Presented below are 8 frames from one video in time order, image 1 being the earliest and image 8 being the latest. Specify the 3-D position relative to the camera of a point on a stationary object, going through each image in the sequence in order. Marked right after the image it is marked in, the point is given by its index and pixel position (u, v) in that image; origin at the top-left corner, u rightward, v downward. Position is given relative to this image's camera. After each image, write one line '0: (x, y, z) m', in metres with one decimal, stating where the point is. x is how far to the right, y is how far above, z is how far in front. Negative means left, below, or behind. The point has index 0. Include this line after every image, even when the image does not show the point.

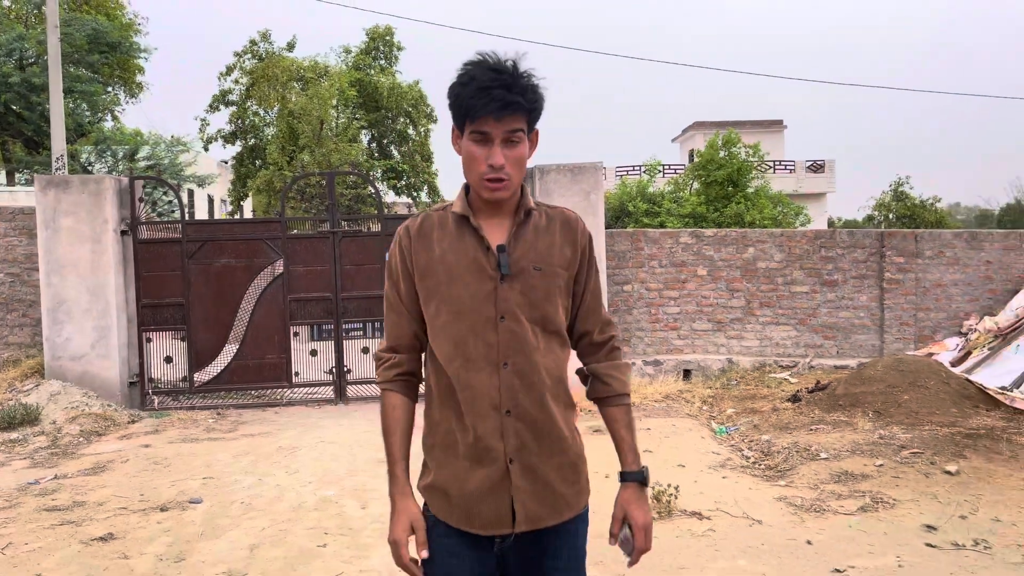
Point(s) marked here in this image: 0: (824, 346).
0: (+3.6, -0.7, +9.2) m
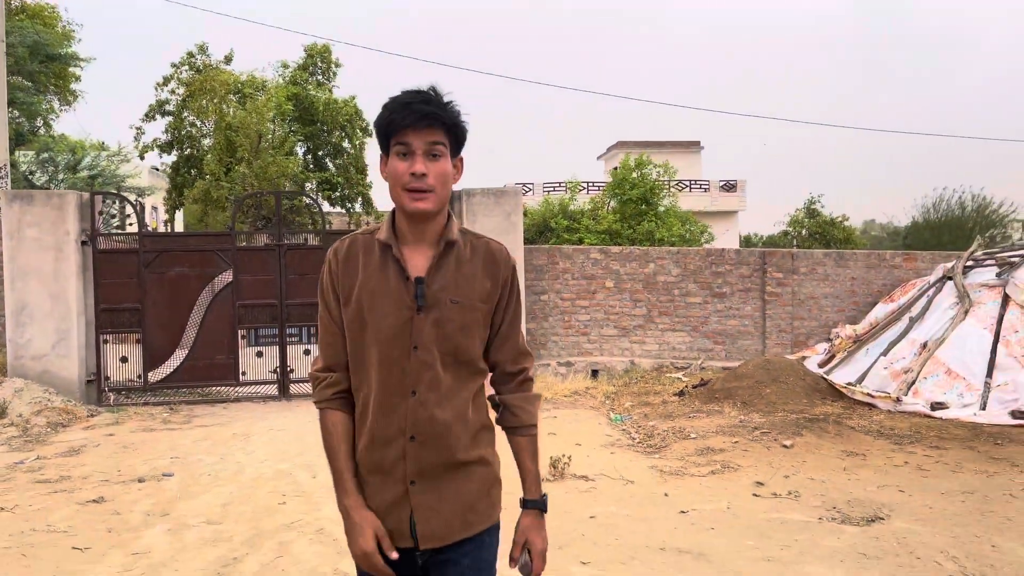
0: (+2.7, -0.8, +10.5) m
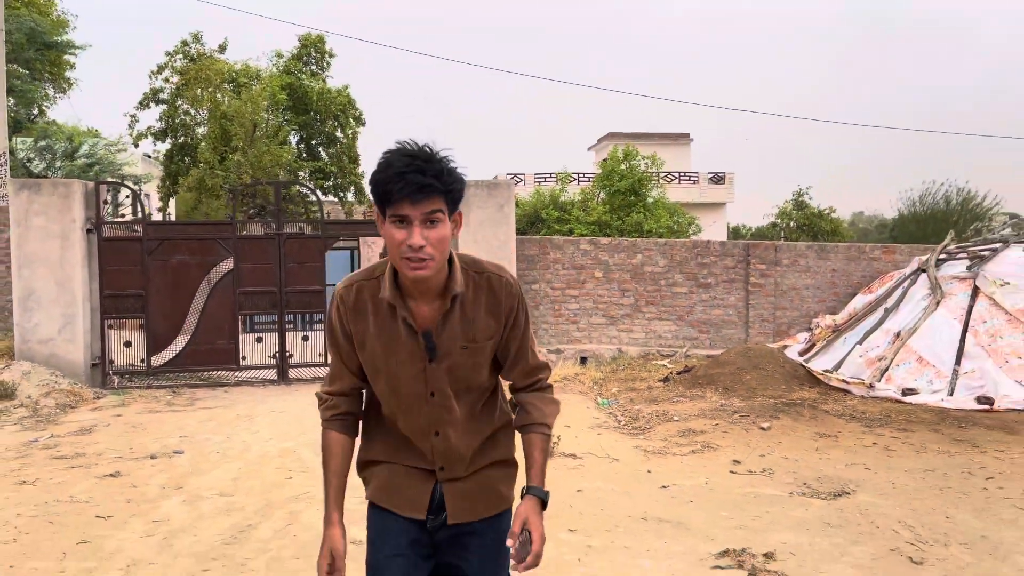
0: (+2.6, -0.7, +10.9) m
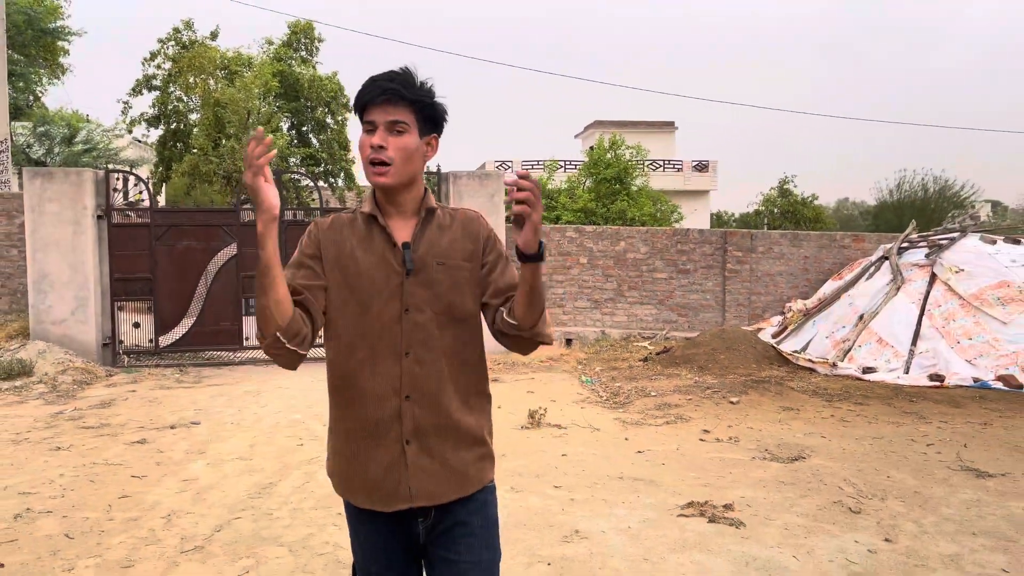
0: (+2.4, -0.5, +11.5) m
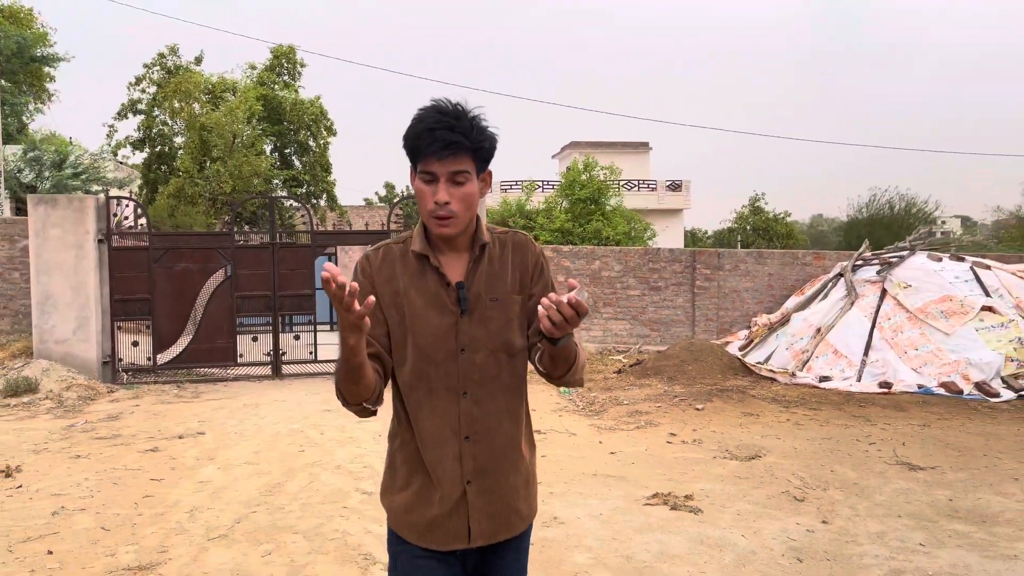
0: (+2.1, -0.7, +12.1) m
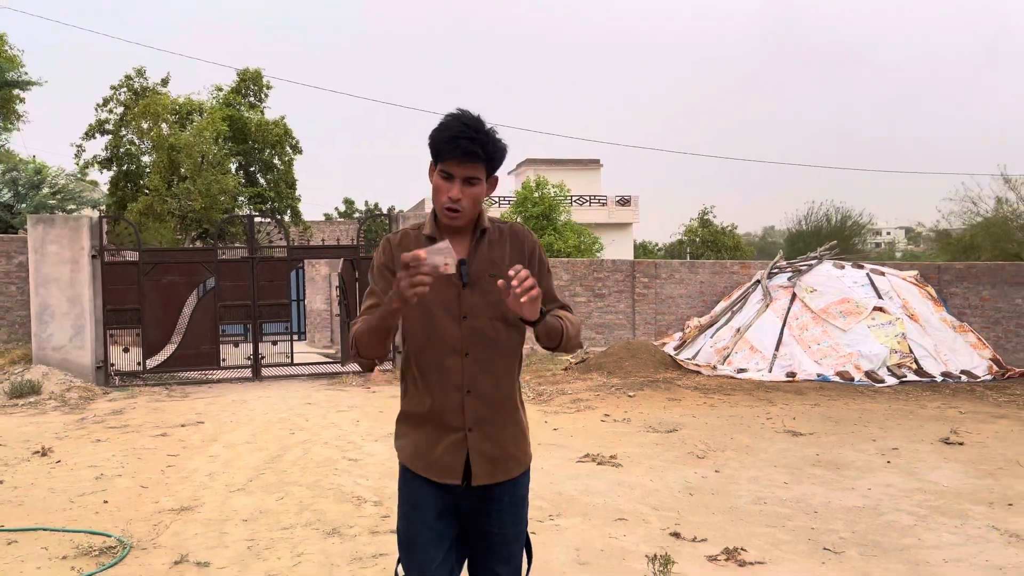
0: (+1.4, -0.8, +13.4) m
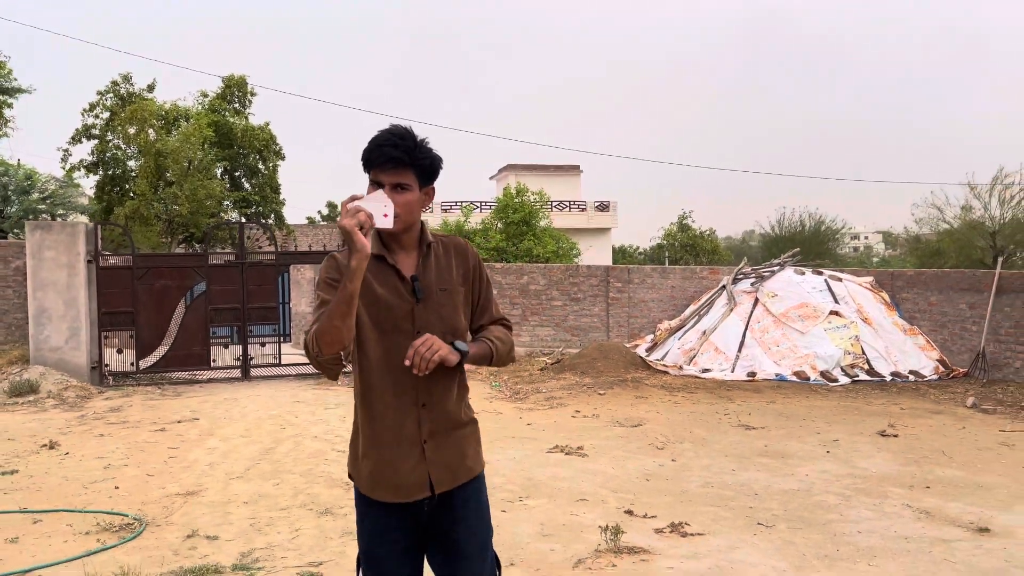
0: (+1.0, -0.9, +14.0) m
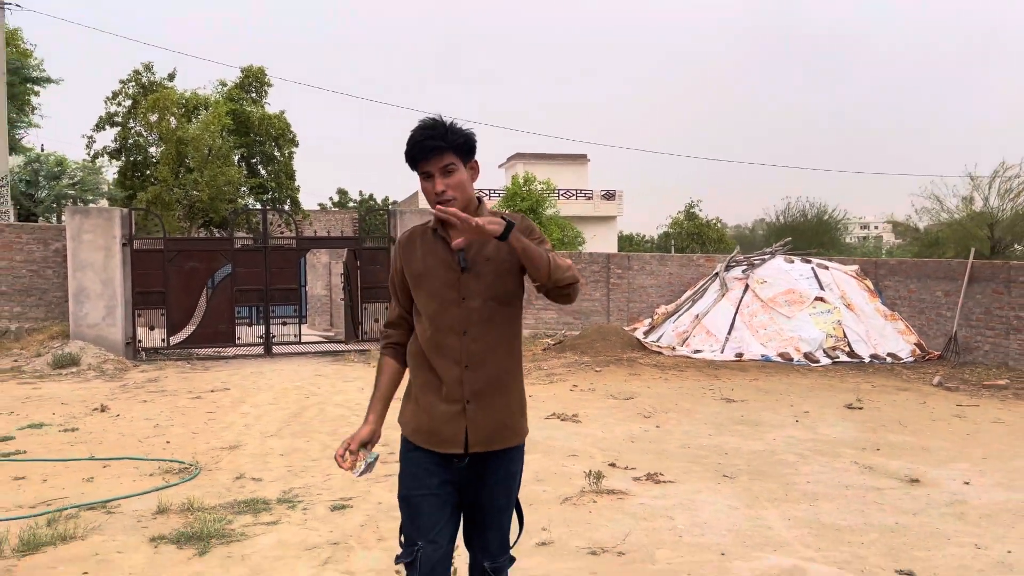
0: (+1.1, -0.7, +14.8) m
